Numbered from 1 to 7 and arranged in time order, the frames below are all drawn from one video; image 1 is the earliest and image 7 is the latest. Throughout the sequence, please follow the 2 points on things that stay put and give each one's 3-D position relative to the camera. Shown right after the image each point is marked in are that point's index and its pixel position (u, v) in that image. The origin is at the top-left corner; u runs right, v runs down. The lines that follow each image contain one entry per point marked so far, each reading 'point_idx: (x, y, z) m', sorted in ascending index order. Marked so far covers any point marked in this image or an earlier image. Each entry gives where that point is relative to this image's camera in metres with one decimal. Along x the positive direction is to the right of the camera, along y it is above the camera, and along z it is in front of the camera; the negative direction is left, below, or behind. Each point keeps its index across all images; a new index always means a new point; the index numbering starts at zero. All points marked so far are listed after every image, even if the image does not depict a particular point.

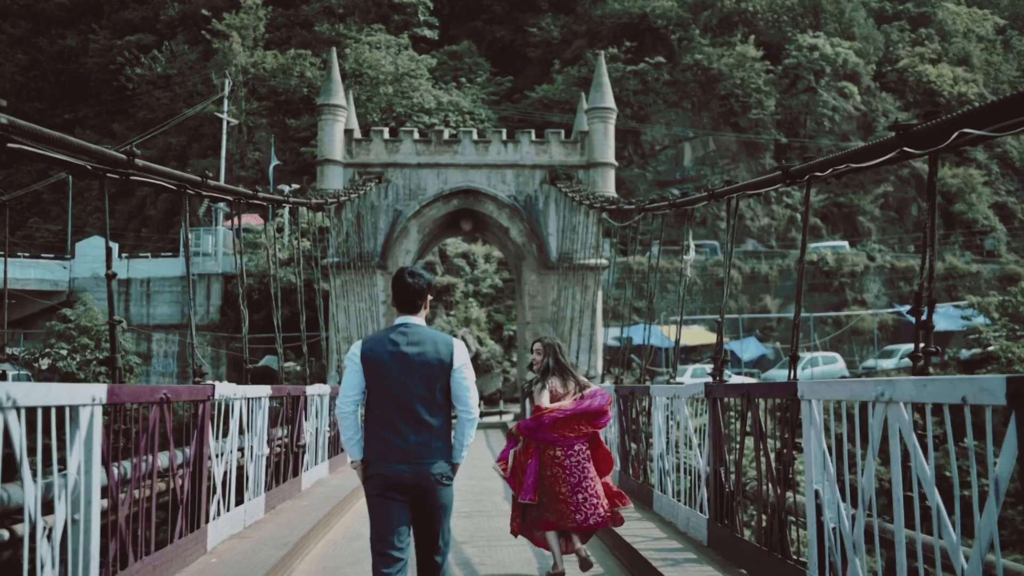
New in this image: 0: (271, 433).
0: (-1.6, -1.0, +6.1) m
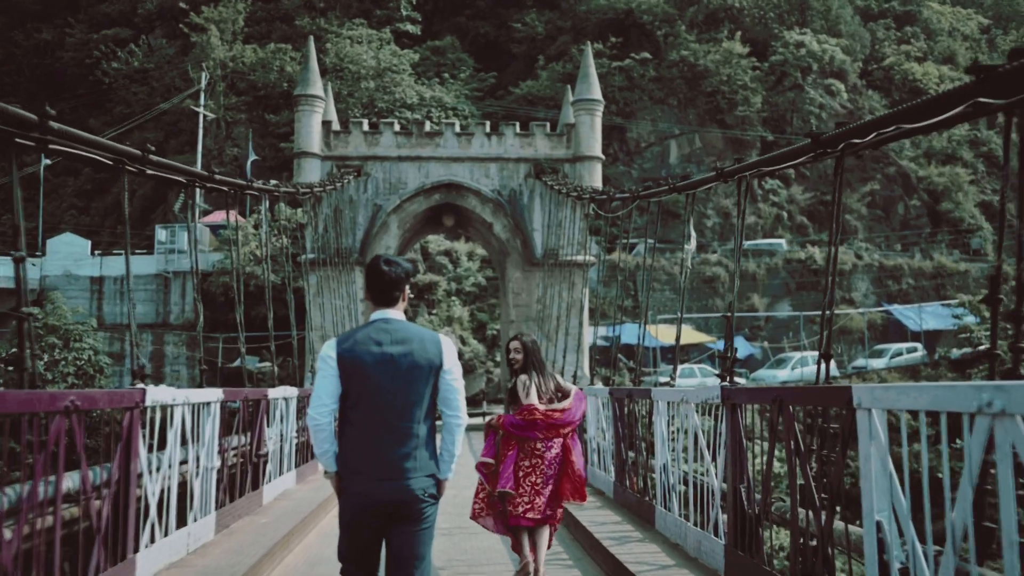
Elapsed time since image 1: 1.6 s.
0: (-1.7, -0.9, +5.5) m
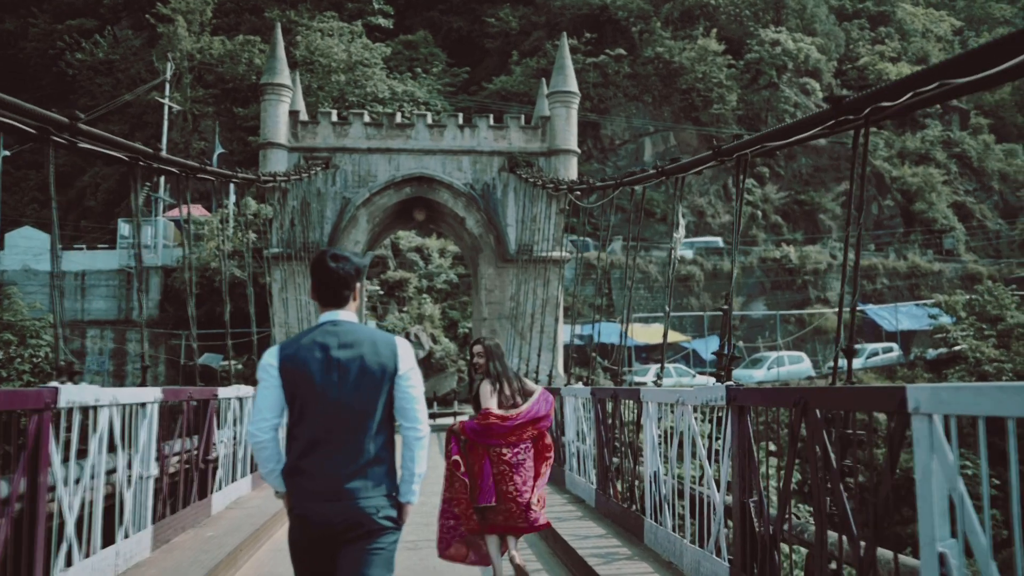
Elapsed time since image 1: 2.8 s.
0: (-1.8, -0.8, +4.9) m
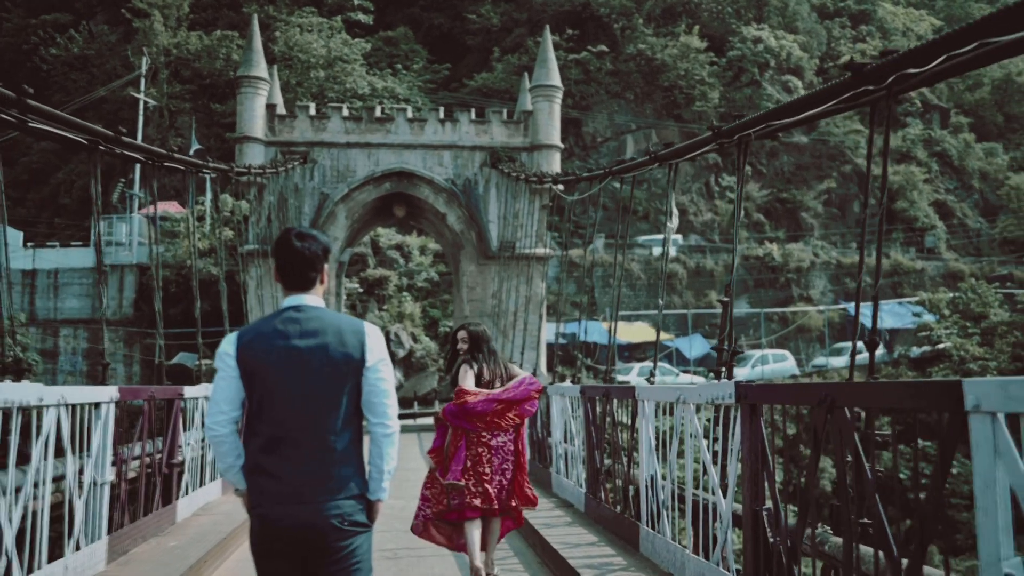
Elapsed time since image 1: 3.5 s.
0: (-1.9, -0.8, +4.5) m
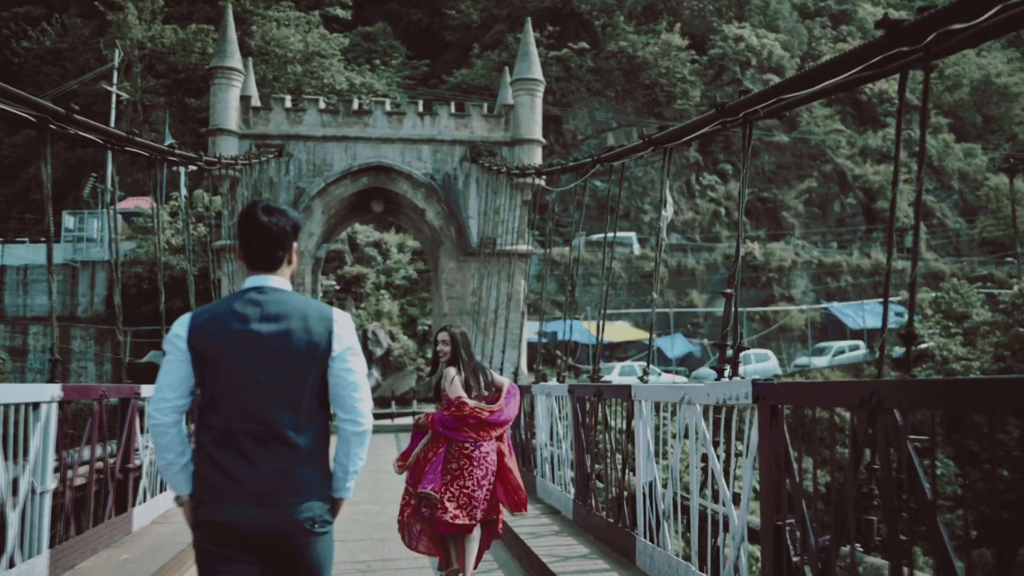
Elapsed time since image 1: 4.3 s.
0: (-2.0, -0.7, +4.1) m
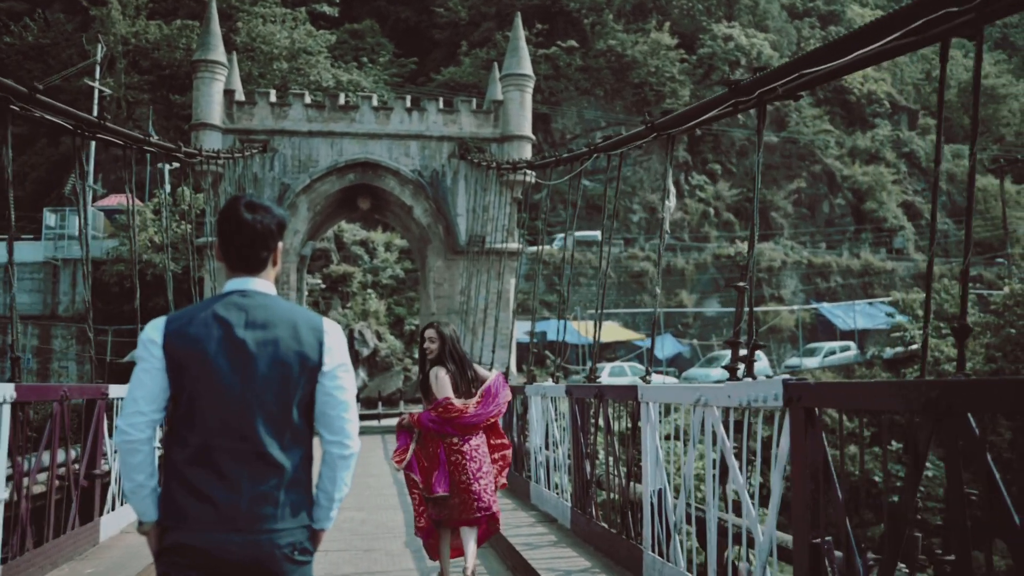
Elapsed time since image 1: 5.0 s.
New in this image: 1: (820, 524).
0: (-2.0, -0.7, +3.8) m
1: (+0.8, -0.6, +2.4) m
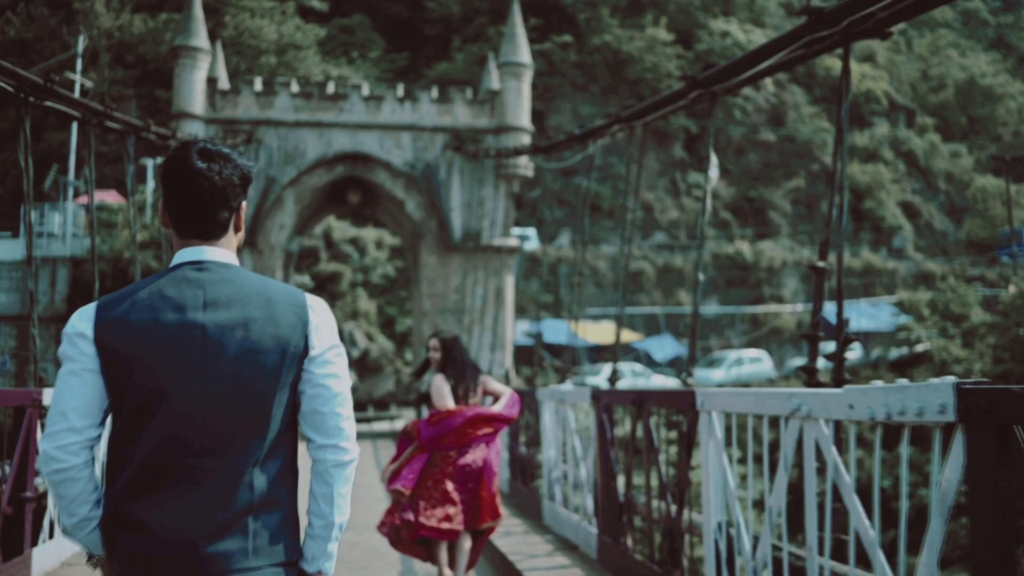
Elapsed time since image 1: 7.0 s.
0: (-1.9, -0.6, +3.0) m
1: (+0.9, -0.5, +1.6) m
